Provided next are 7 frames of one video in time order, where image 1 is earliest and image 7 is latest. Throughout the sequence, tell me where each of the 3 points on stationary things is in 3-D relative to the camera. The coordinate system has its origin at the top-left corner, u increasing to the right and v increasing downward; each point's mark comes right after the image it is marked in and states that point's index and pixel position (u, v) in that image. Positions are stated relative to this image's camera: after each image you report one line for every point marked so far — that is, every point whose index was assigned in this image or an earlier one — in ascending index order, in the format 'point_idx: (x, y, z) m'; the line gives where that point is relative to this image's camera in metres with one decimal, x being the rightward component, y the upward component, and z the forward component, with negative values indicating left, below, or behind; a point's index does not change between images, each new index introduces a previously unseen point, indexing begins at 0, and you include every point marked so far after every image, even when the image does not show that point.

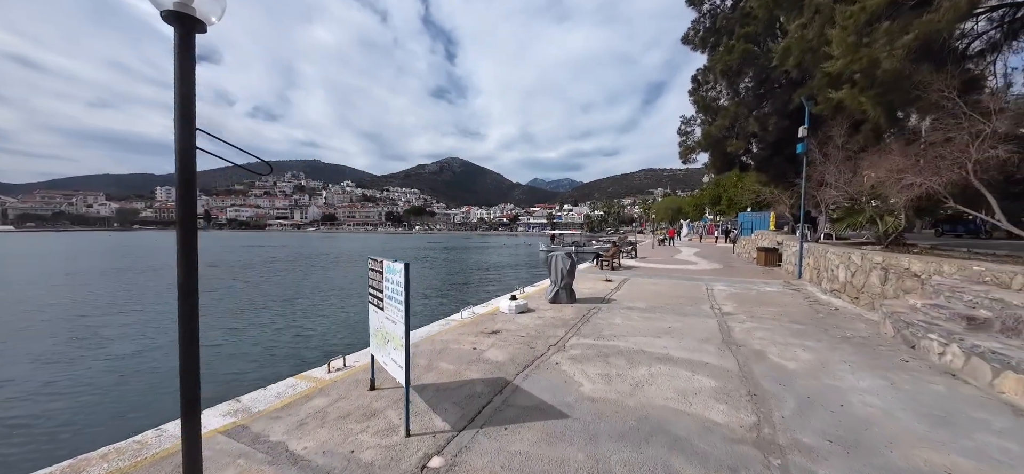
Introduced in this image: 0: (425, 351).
0: (-1.2, -1.6, +5.0) m
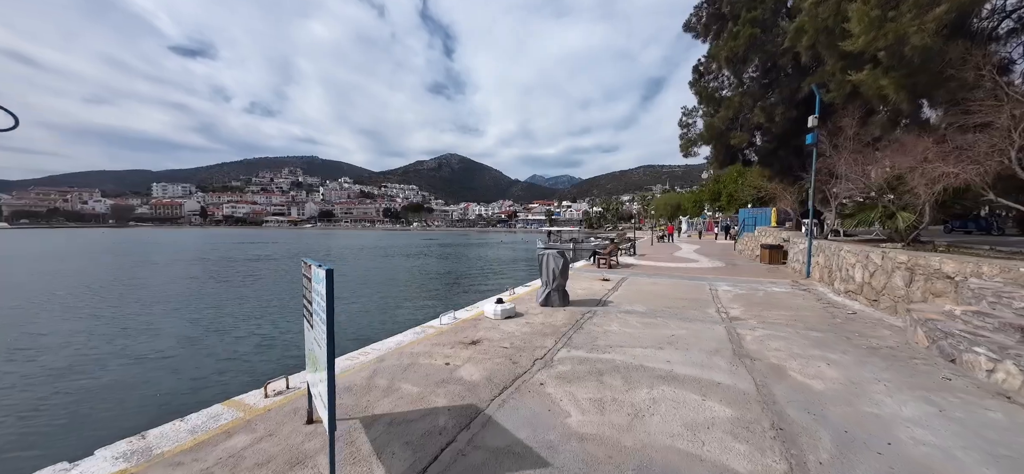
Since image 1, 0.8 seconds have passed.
0: (-1.5, -1.6, +4.3) m
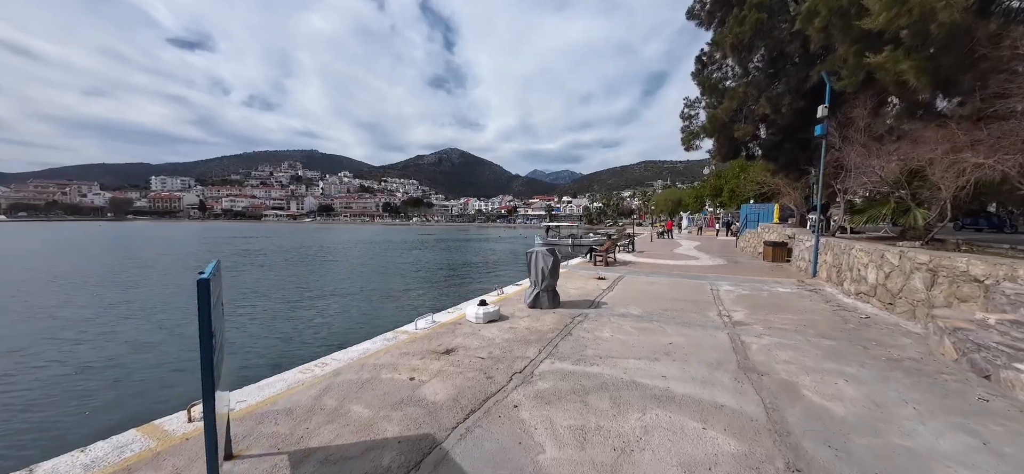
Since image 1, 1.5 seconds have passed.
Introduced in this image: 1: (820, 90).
0: (-1.8, -1.5, +3.7) m
1: (+10.8, +5.2, +12.5) m
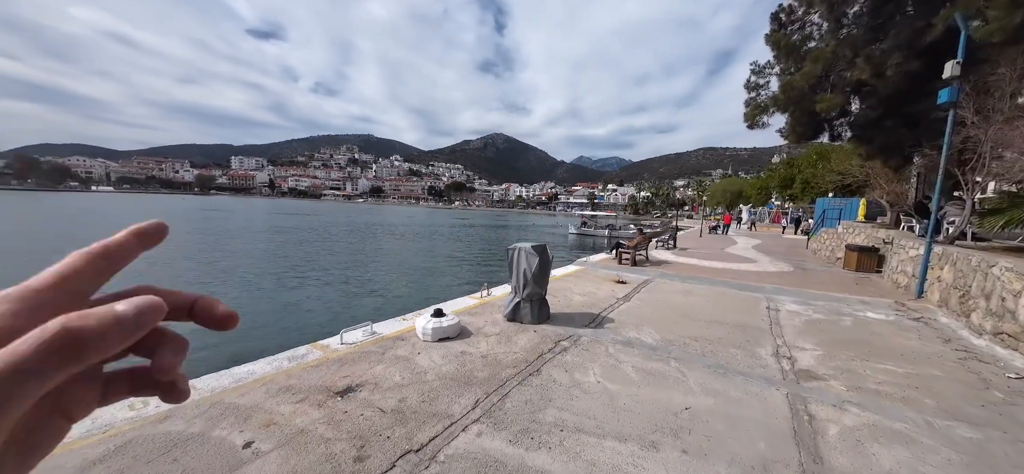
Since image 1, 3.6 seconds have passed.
0: (-2.6, -1.4, +2.5) m
1: (+11.3, +5.0, +9.3) m
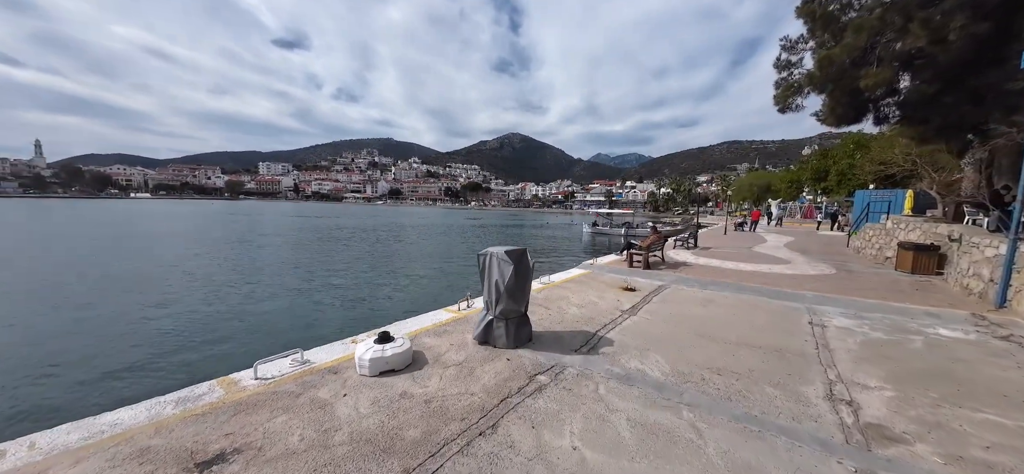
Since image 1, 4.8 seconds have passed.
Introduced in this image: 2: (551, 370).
0: (-3.0, -1.5, +1.6) m
1: (+11.1, +5.1, +7.7) m
2: (+0.4, -1.3, +3.6) m
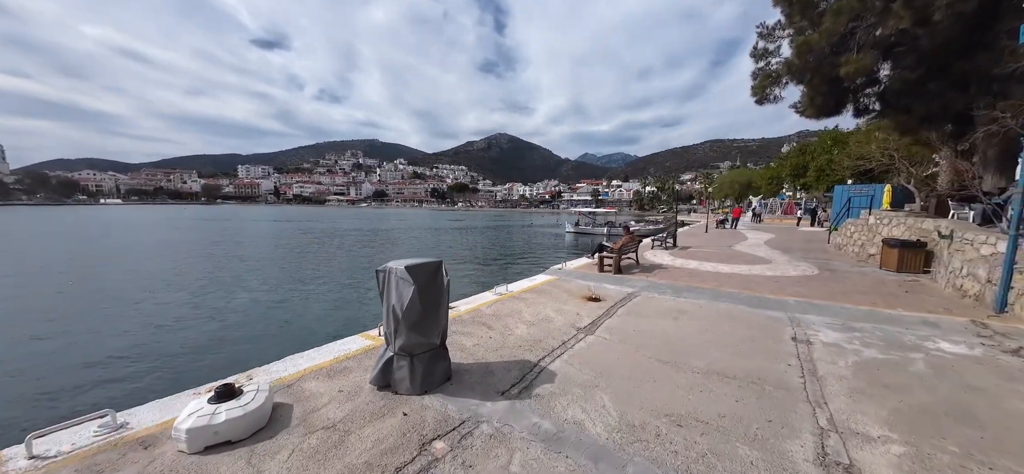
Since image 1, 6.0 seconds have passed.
0: (-3.8, -1.7, +0.6) m
1: (+10.1, +5.2, +7.1) m
2: (-0.4, -1.4, +2.7) m
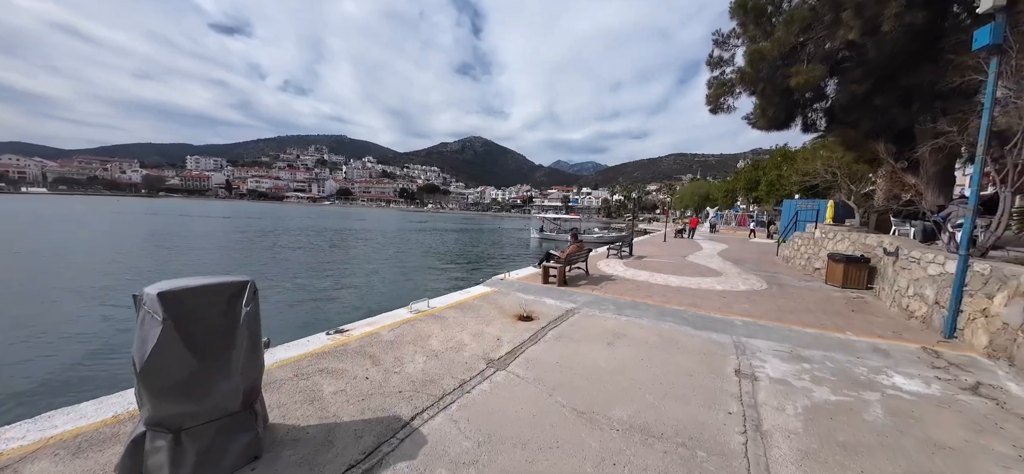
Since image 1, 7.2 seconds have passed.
0: (-4.6, -1.6, -0.7) m
1: (+8.8, +4.8, +7.0) m
2: (-1.4, -1.5, +1.6) m
